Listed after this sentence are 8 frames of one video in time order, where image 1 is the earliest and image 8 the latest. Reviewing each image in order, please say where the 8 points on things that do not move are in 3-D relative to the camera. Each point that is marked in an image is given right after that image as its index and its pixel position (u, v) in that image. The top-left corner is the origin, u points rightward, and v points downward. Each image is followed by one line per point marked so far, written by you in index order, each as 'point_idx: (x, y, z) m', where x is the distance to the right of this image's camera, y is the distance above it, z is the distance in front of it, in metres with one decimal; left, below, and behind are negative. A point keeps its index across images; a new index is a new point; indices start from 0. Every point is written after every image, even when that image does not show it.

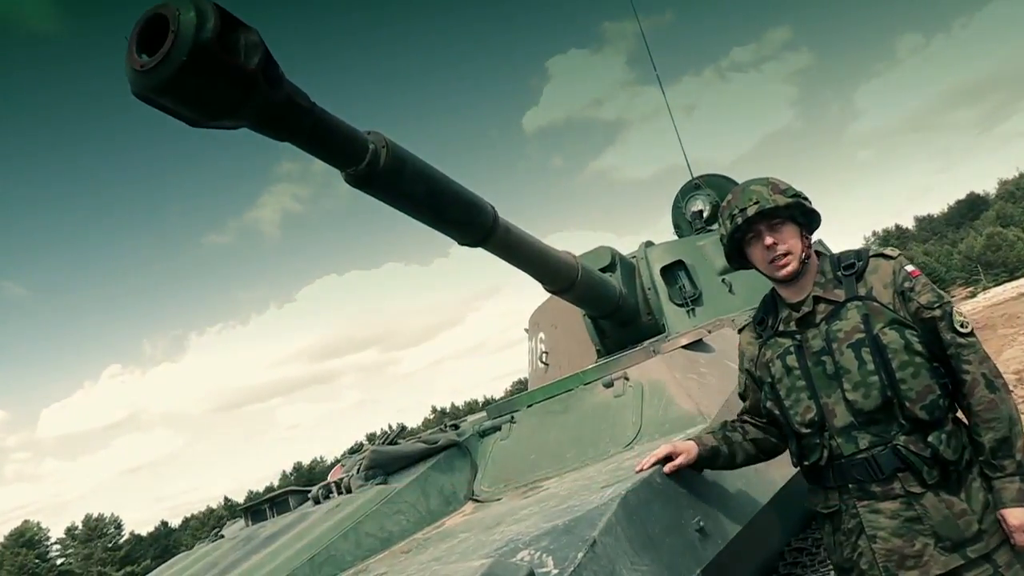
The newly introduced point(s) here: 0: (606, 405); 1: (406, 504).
0: (+0.4, -0.5, +5.1) m
1: (-0.4, -0.9, +4.6) m
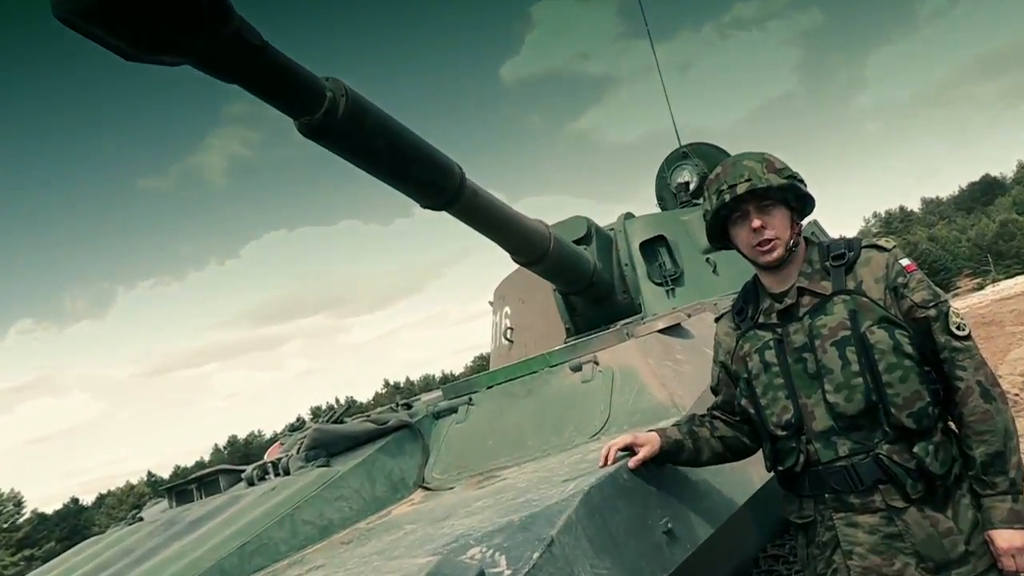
0: (+0.2, -0.4, +4.7) m
1: (-0.6, -0.7, +4.2) m
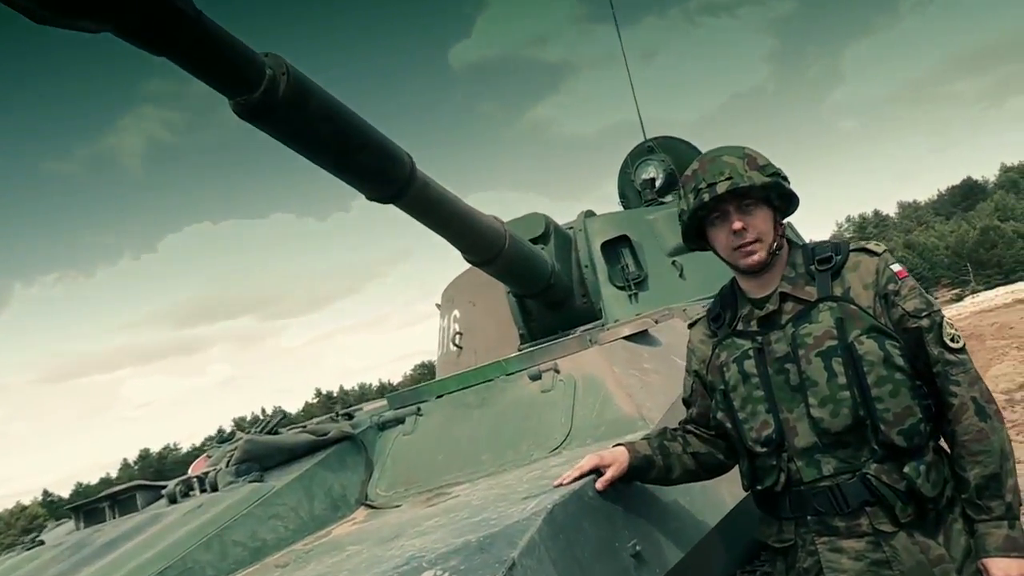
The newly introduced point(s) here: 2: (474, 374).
0: (0.0, -0.4, +4.3) m
1: (-0.8, -0.7, +3.9) m
2: (-0.3, -0.4, +4.6) m
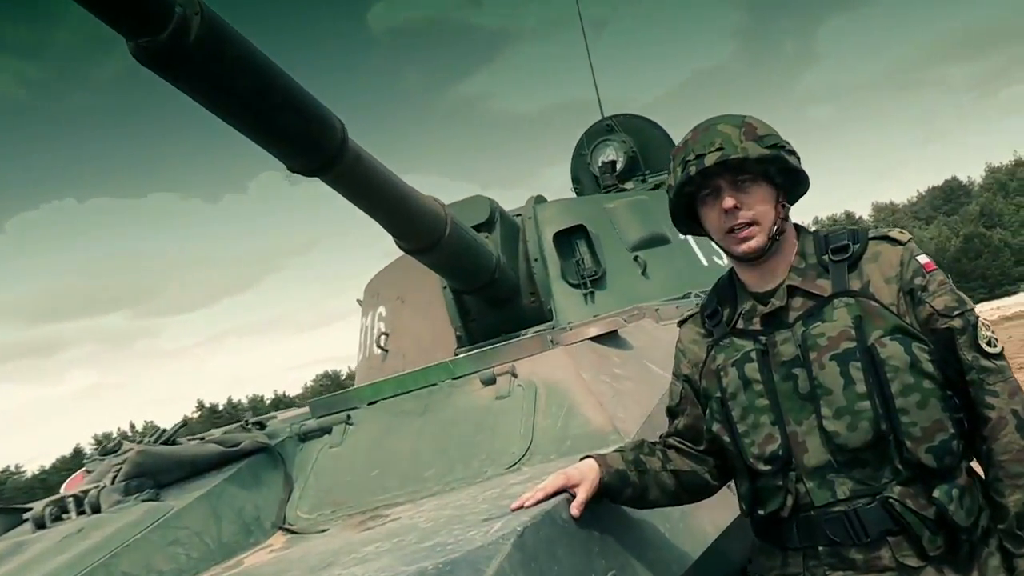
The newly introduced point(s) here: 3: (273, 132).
0: (-0.1, -0.4, +3.8) m
1: (-0.9, -0.7, +3.3) m
2: (-0.4, -0.3, +4.0) m
3: (-0.7, +0.5, +3.4) m
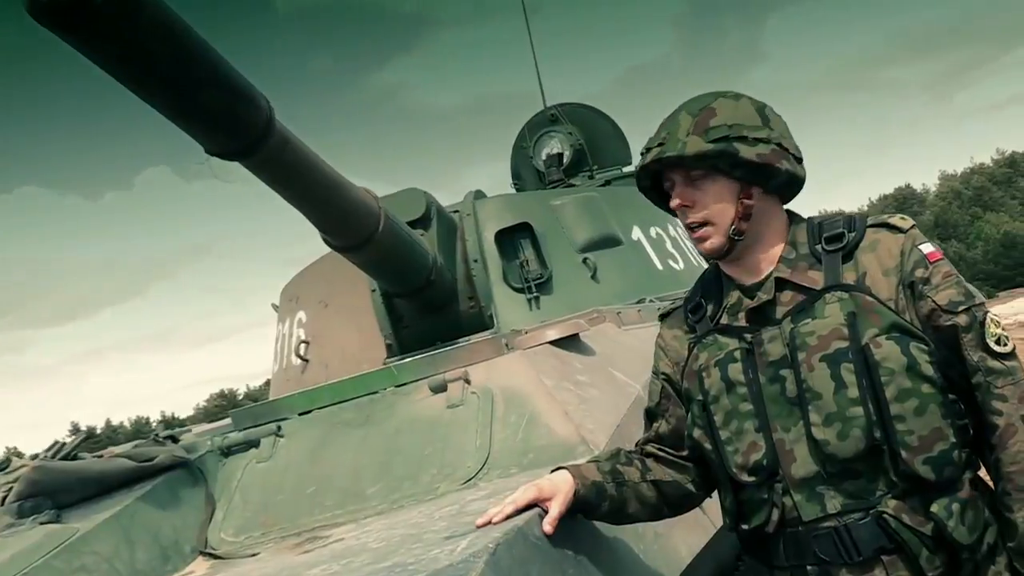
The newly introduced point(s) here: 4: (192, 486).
0: (-0.2, -0.4, +3.4) m
1: (-1.1, -0.7, +3.0) m
2: (-0.5, -0.3, +3.7) m
3: (-0.8, +0.5, +3.0) m
4: (-1.0, -0.6, +3.6) m
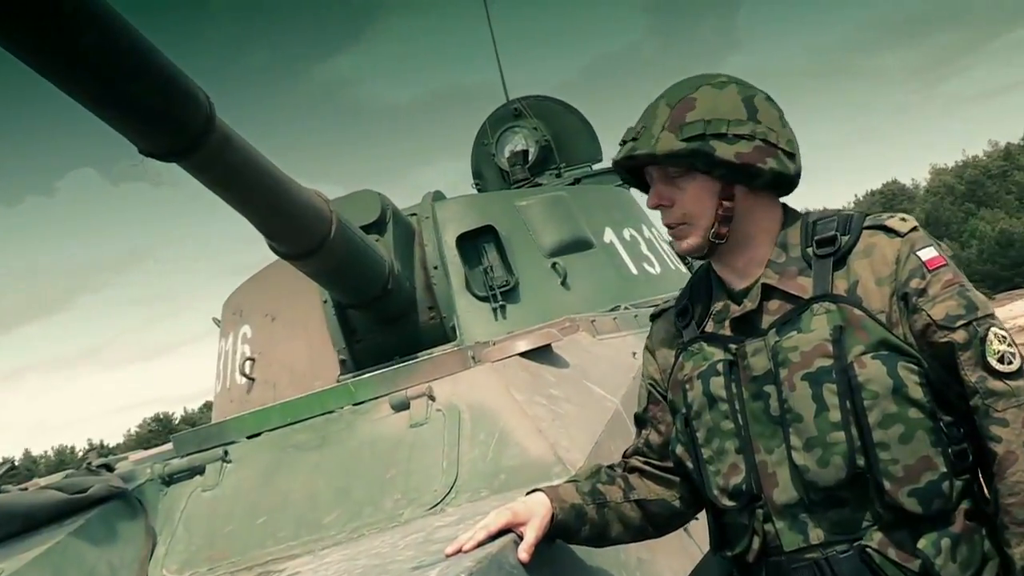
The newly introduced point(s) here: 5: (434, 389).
0: (-0.3, -0.4, +3.2) m
1: (-1.1, -0.7, +2.8) m
2: (-0.6, -0.3, +3.5) m
3: (-0.9, +0.4, +2.8) m
4: (-1.1, -0.7, +3.3) m
5: (-0.2, -0.3, +3.3) m
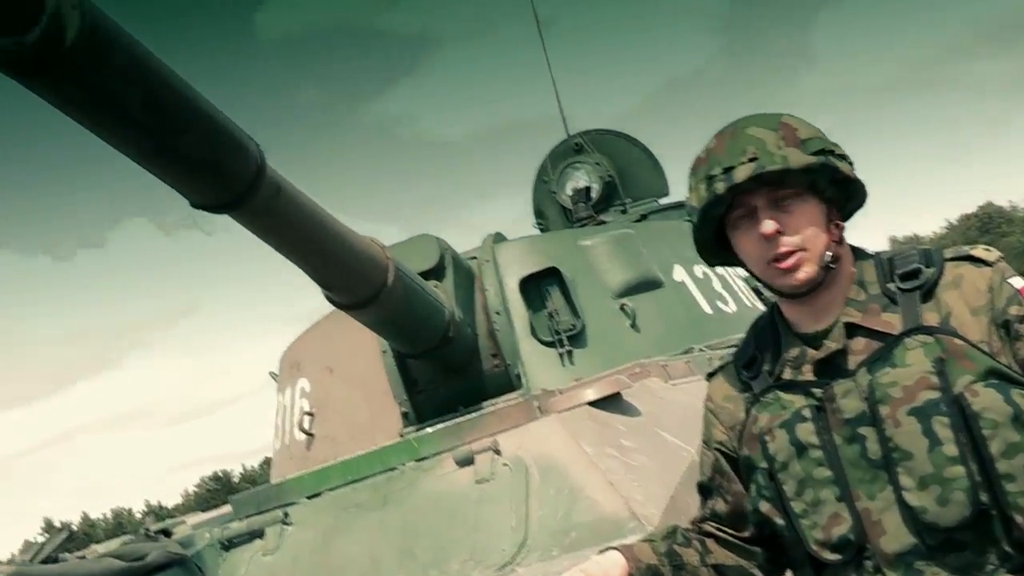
0: (-0.1, -0.5, +3.0) m
1: (-1.0, -0.9, +2.7) m
2: (-0.4, -0.5, +3.3) m
3: (-0.8, +0.3, +2.7) m
4: (-0.9, -0.8, +3.2) m
5: (0.0, -0.4, +3.2) m
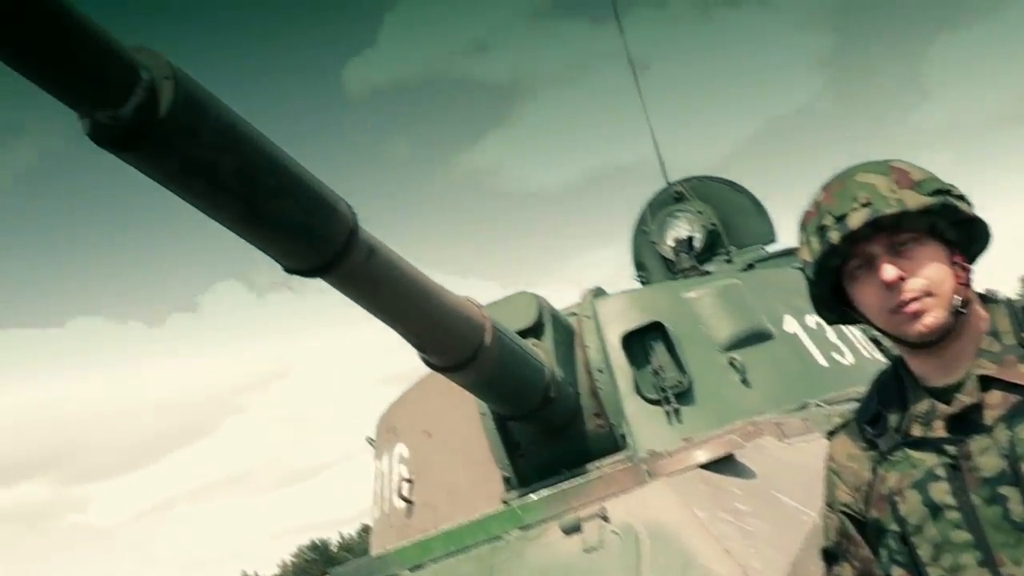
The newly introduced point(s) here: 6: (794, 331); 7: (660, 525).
0: (+0.1, -0.7, +2.9) m
1: (-0.7, -1.0, +2.6) m
2: (-0.1, -0.7, +3.2) m
3: (-0.5, +0.1, +2.7) m
4: (-0.6, -1.0, +3.2) m
5: (+0.3, -0.6, +3.0) m
6: (+1.2, -0.2, +4.9) m
7: (+0.4, -0.6, +2.9) m
